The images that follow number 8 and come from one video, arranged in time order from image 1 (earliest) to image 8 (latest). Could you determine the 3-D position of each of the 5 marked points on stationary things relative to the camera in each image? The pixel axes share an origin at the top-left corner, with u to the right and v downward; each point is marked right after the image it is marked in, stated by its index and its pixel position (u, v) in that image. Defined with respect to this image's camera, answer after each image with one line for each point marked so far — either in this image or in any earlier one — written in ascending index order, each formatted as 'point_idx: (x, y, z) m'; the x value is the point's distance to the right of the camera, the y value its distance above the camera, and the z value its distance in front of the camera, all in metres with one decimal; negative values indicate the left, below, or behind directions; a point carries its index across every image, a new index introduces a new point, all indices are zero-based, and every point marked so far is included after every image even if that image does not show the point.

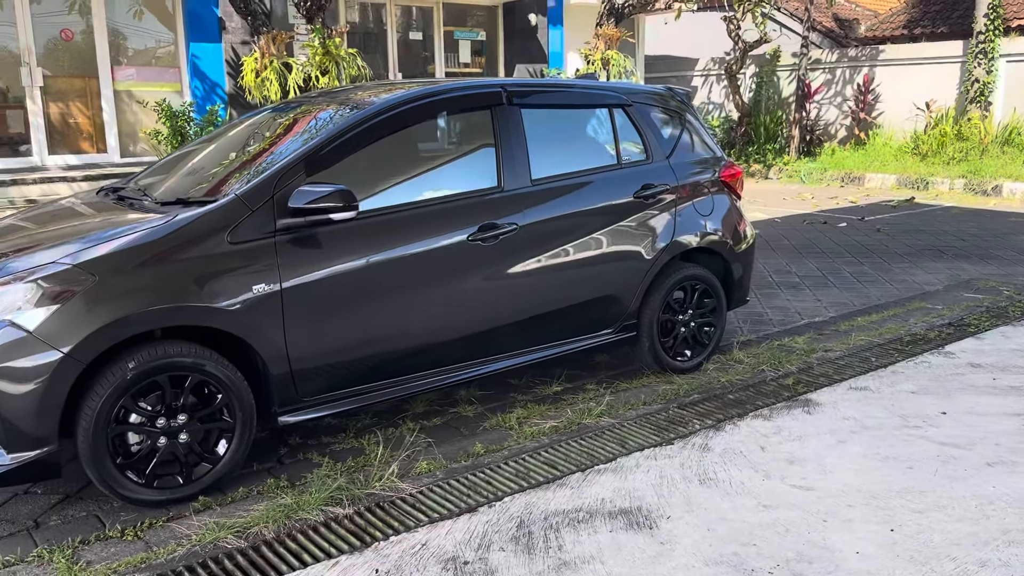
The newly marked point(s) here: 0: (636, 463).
0: (+0.5, -0.7, +3.4) m
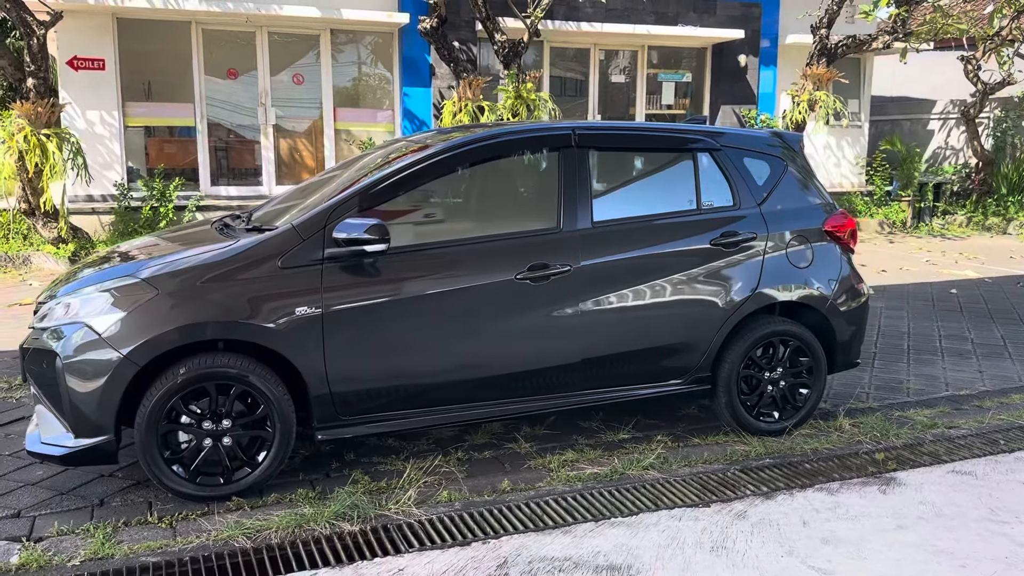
0: (+0.5, -0.9, +3.3) m
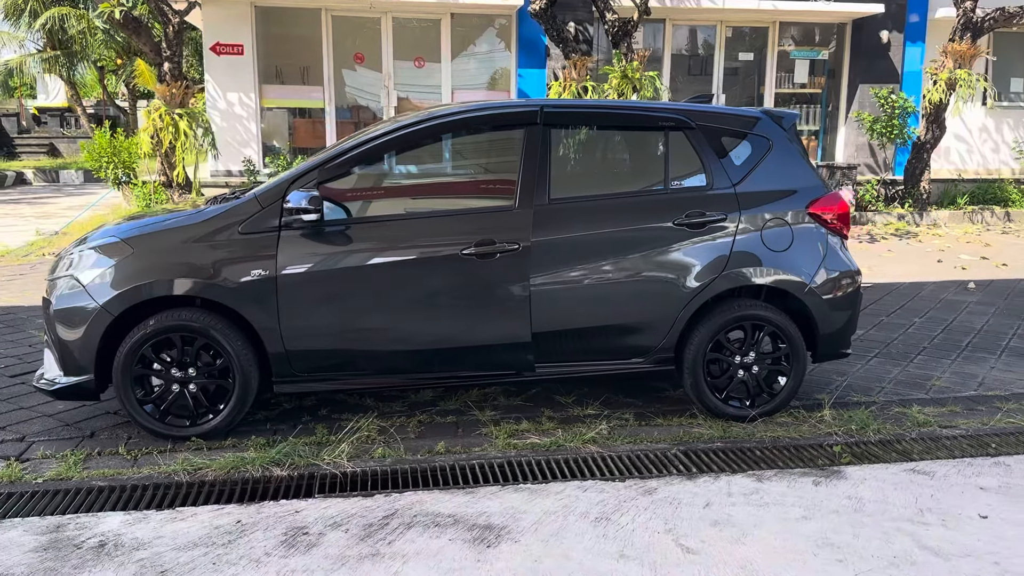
0: (+0.2, -0.8, +3.3) m
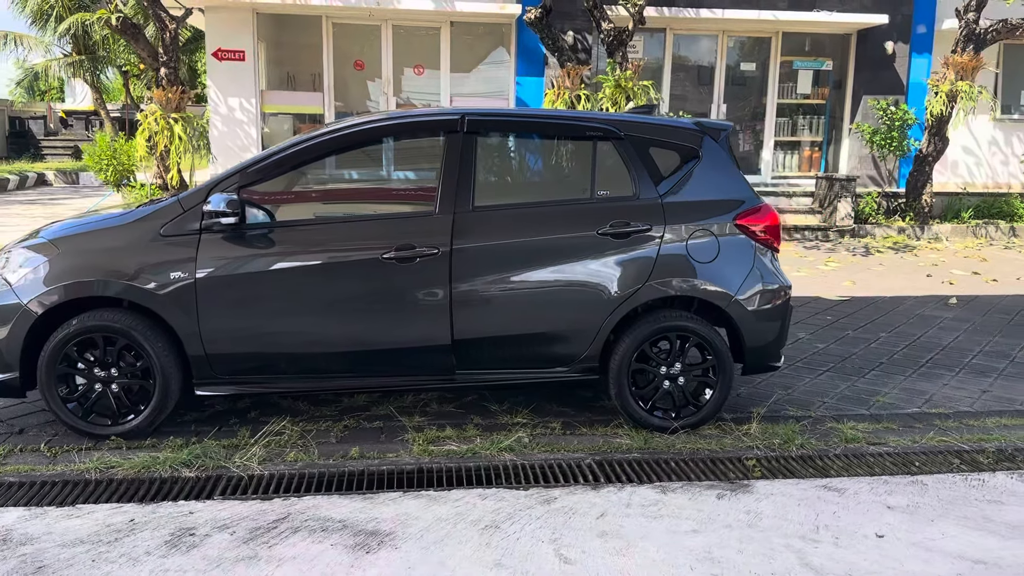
0: (-0.2, -0.8, +3.3) m
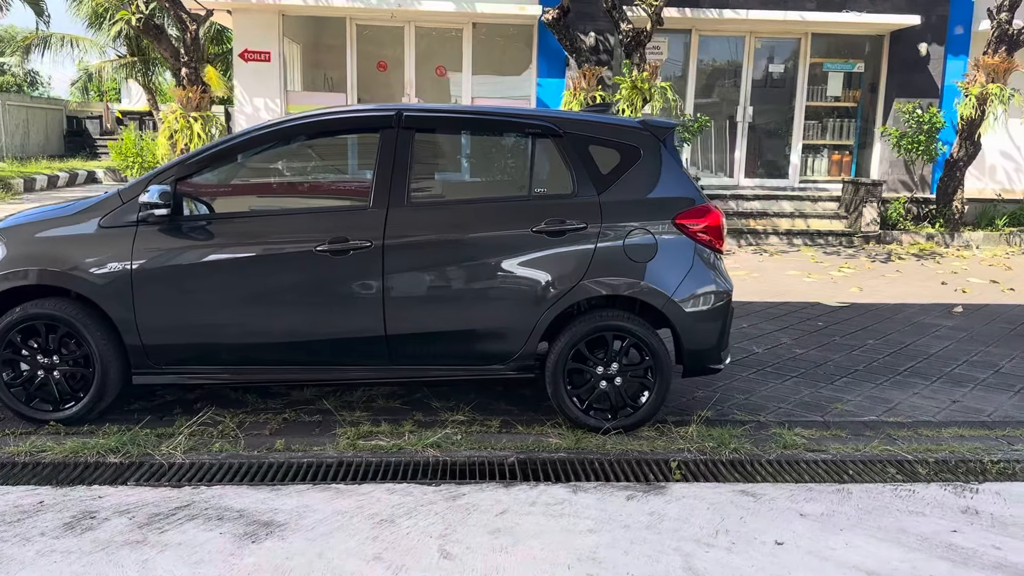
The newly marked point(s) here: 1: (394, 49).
0: (-0.6, -0.8, +3.3) m
1: (-1.7, +3.3, +12.0) m
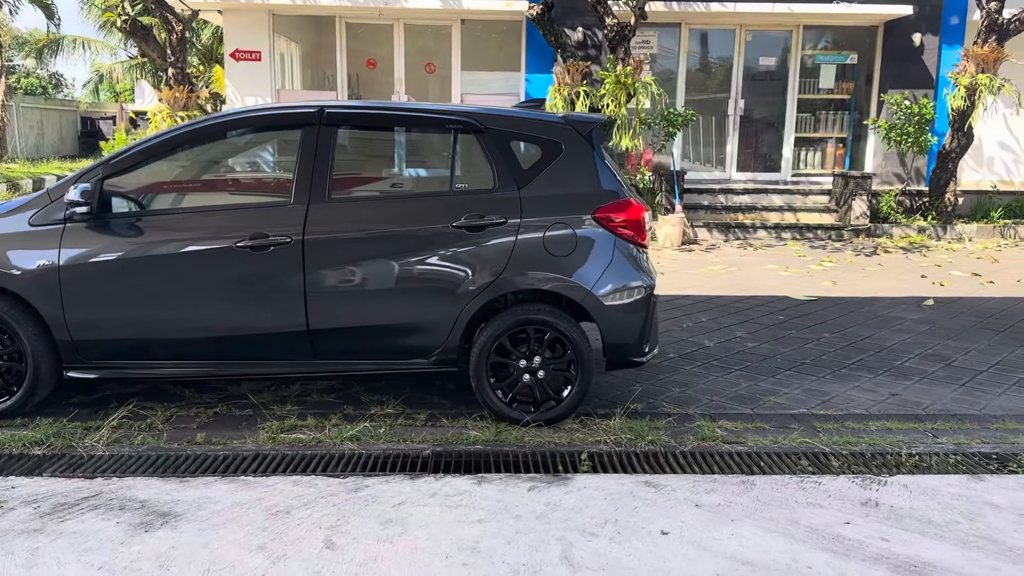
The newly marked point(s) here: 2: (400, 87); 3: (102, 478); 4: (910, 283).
0: (-0.9, -0.8, +3.4) m
1: (-1.8, +3.4, +12.1) m
2: (-1.7, +2.8, +12.2) m
3: (-1.6, -0.7, +3.4) m
4: (+4.0, +0.1, +8.7) m
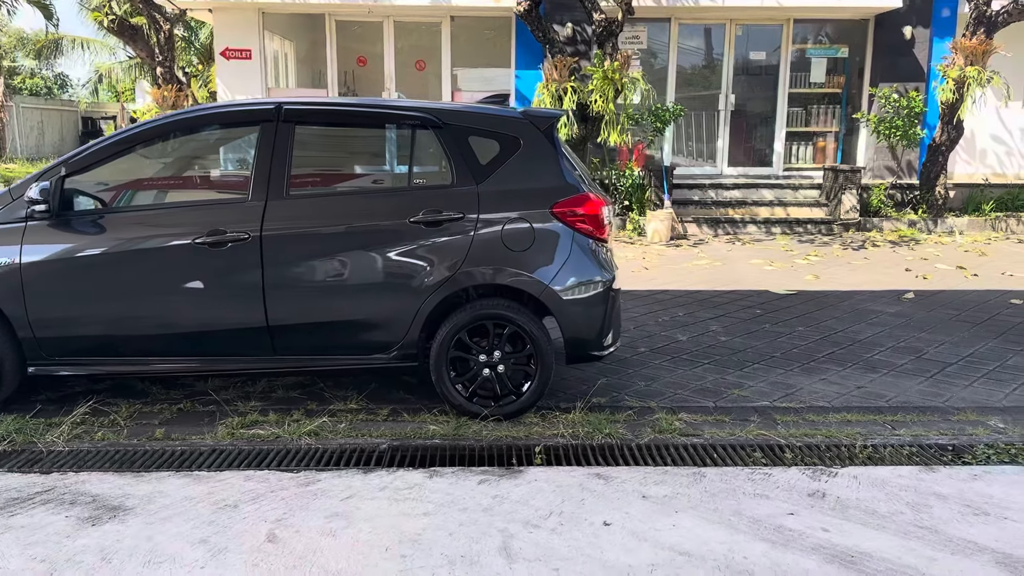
0: (-1.1, -0.7, +3.4) m
1: (-2.0, +3.4, +12.1) m
2: (-1.8, +2.9, +12.2) m
3: (-1.8, -0.7, +3.5) m
4: (+3.8, +0.1, +8.7) m
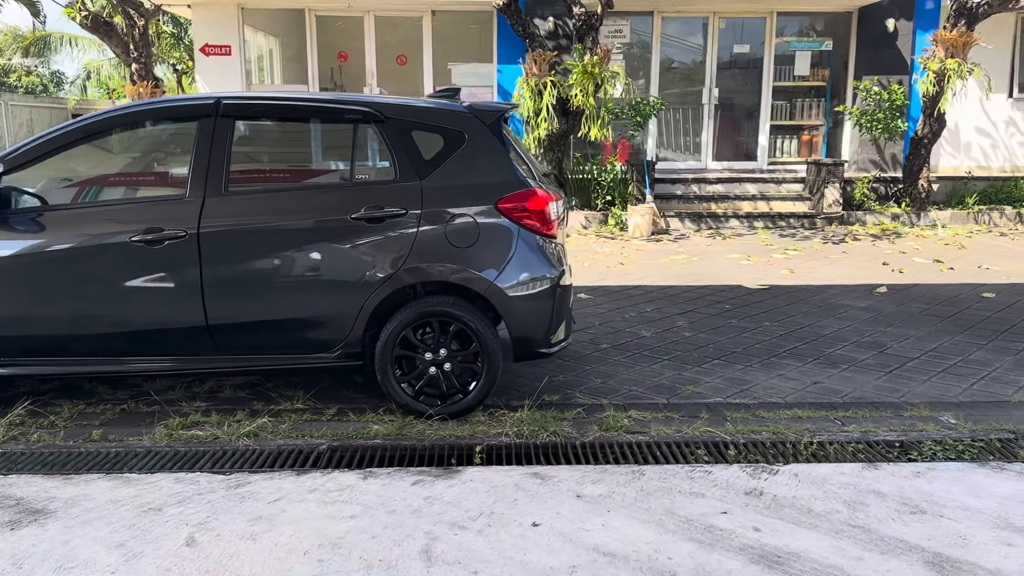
0: (-1.4, -0.7, +3.4) m
1: (-2.3, +3.4, +12.0) m
2: (-2.1, +2.9, +12.1) m
3: (-2.1, -0.7, +3.4) m
4: (+3.6, +0.2, +8.7) m
